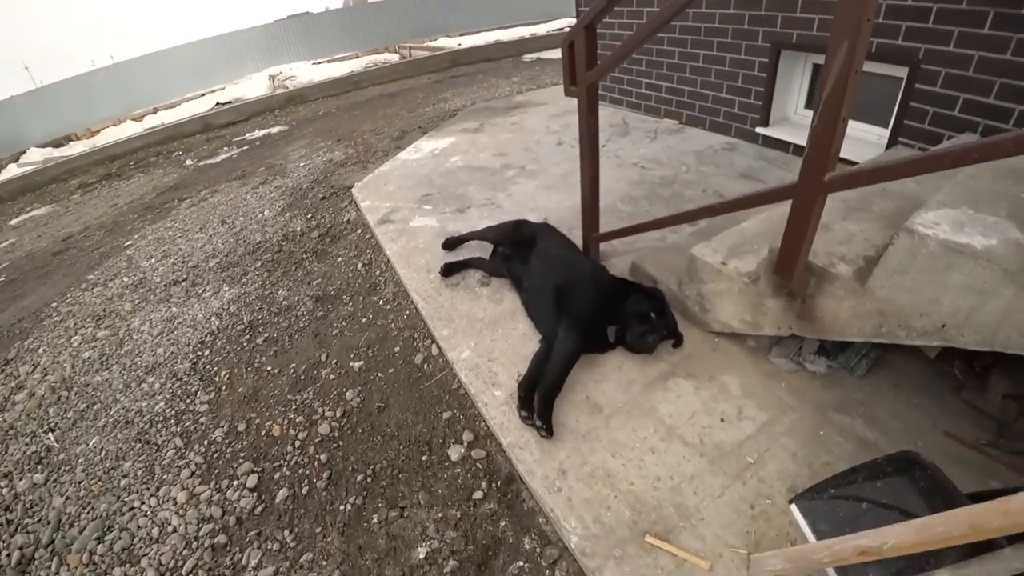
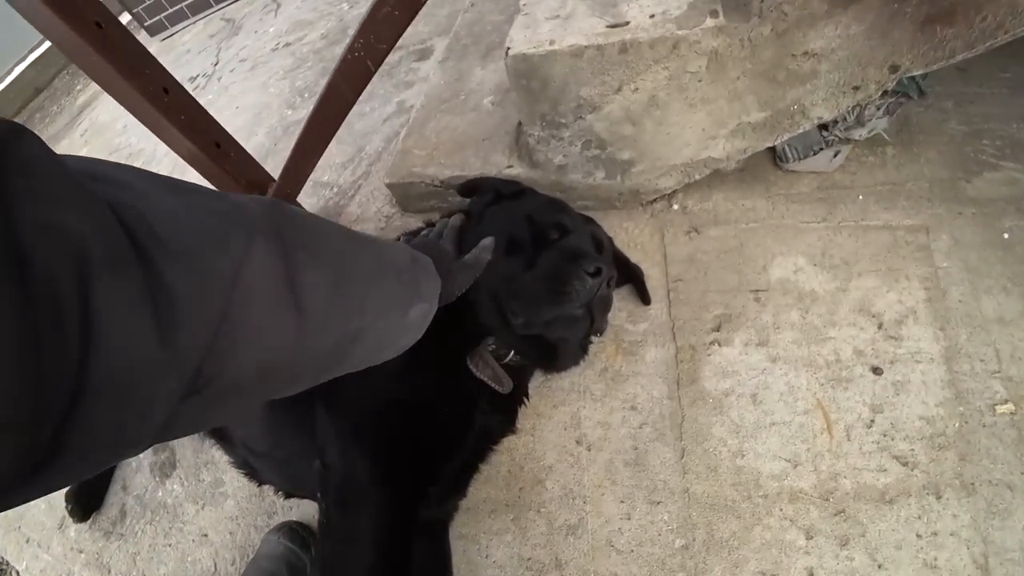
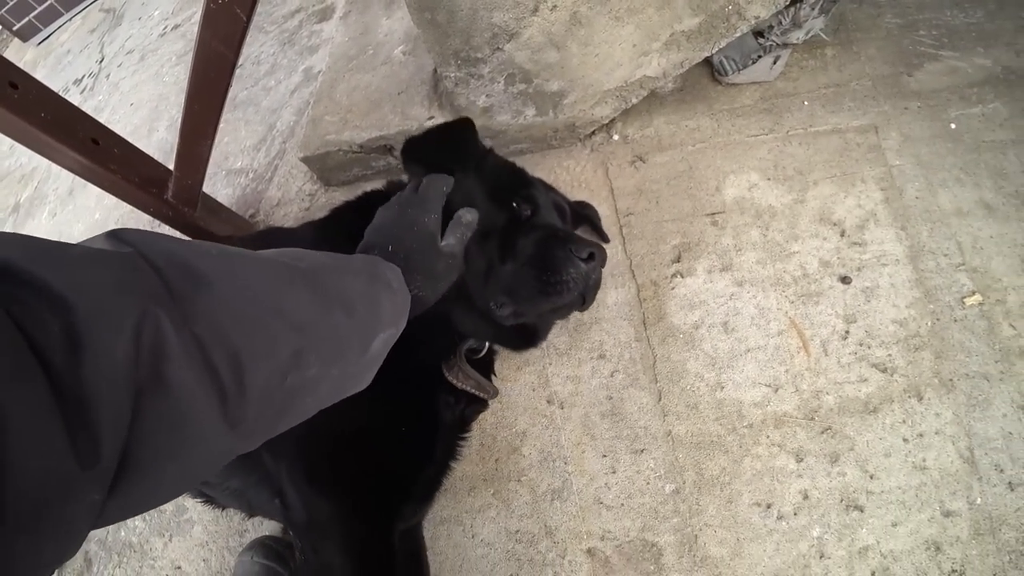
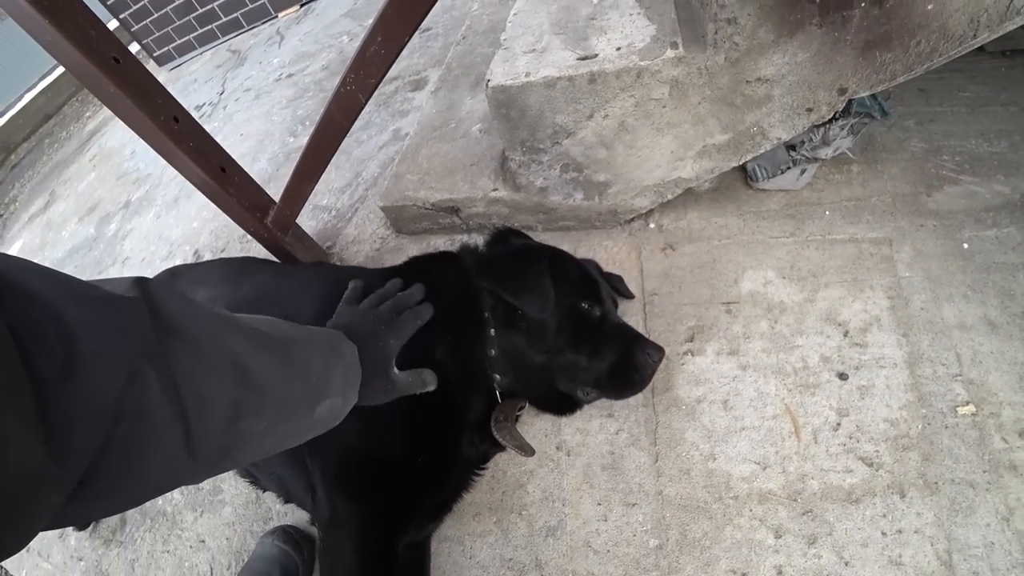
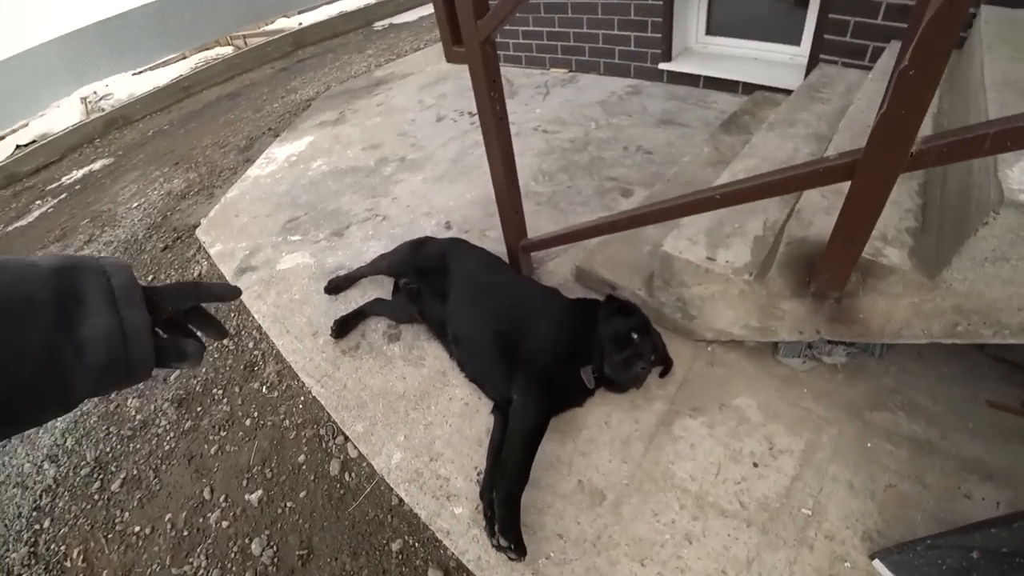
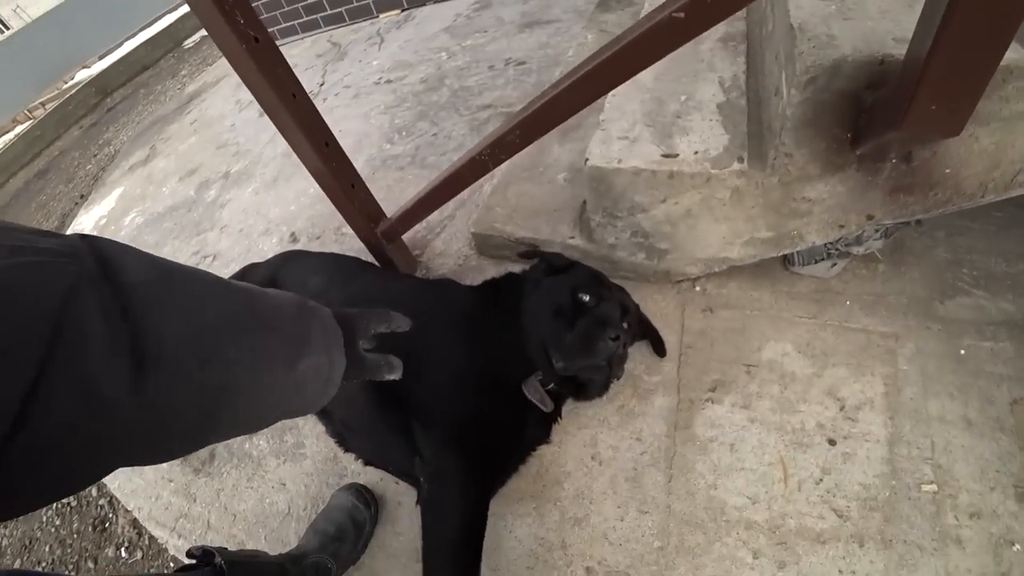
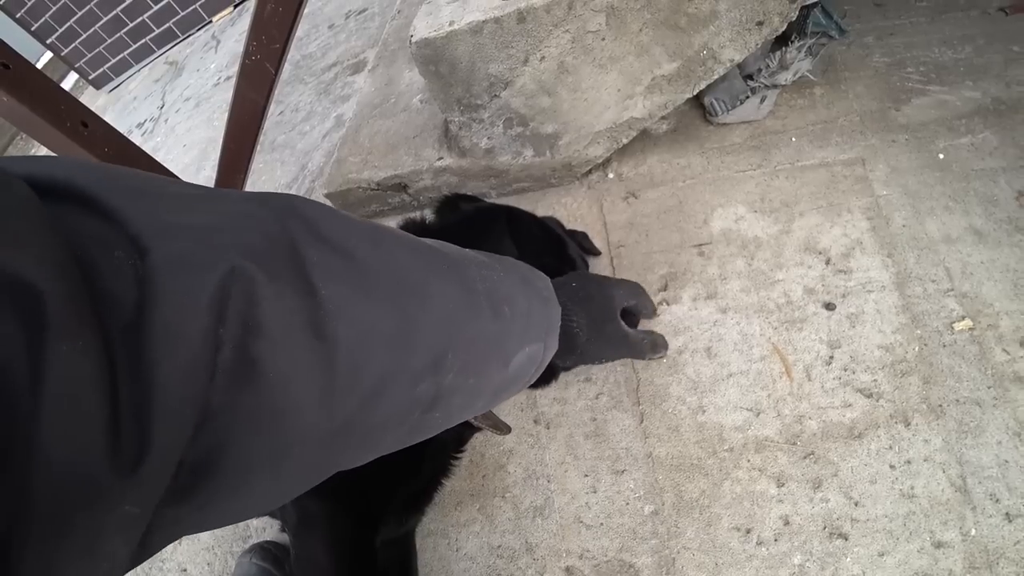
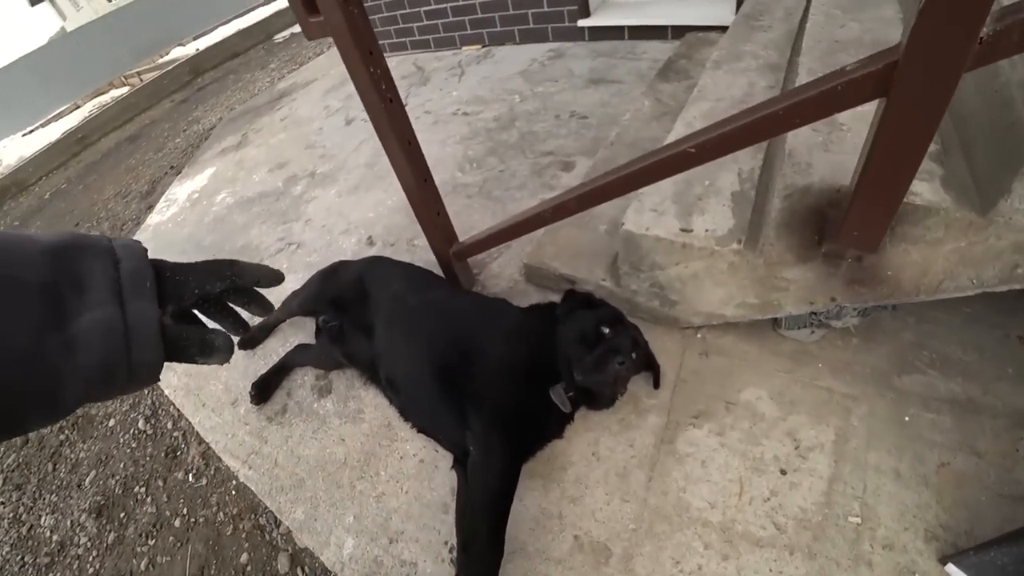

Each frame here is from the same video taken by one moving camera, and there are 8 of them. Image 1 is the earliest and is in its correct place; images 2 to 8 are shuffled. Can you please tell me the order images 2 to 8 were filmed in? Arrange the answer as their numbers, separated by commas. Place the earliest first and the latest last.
5, 8, 6, 2, 3, 7, 4
